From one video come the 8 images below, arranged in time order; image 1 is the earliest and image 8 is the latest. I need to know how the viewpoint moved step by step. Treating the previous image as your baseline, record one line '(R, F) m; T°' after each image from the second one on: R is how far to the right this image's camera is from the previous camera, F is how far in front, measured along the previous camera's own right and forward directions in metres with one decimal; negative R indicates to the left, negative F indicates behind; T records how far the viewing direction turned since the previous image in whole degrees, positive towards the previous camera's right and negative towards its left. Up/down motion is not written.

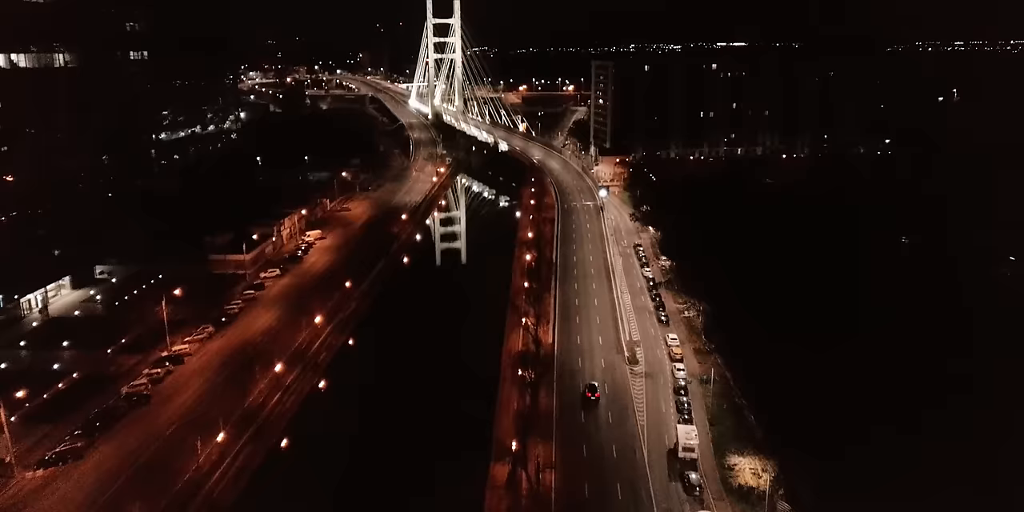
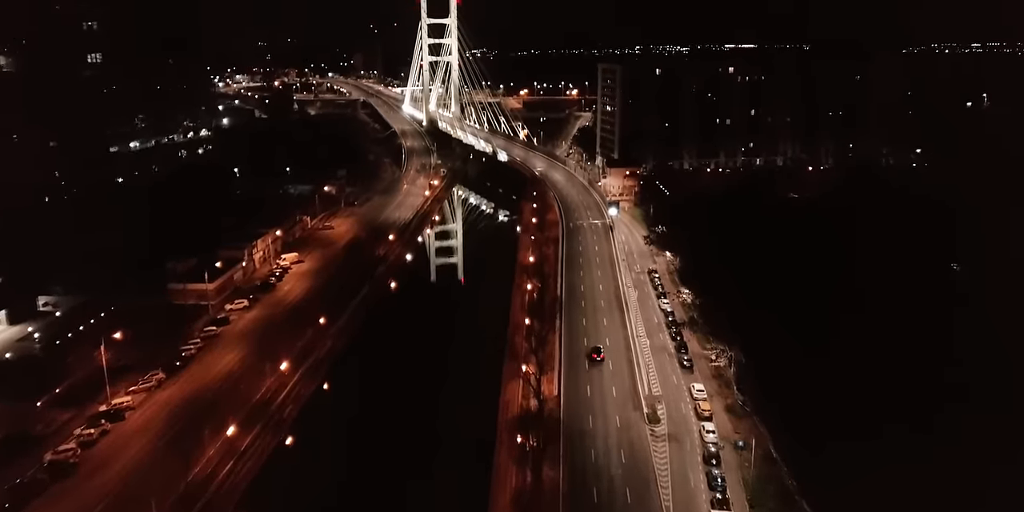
(0.0, +1.5) m; 0°
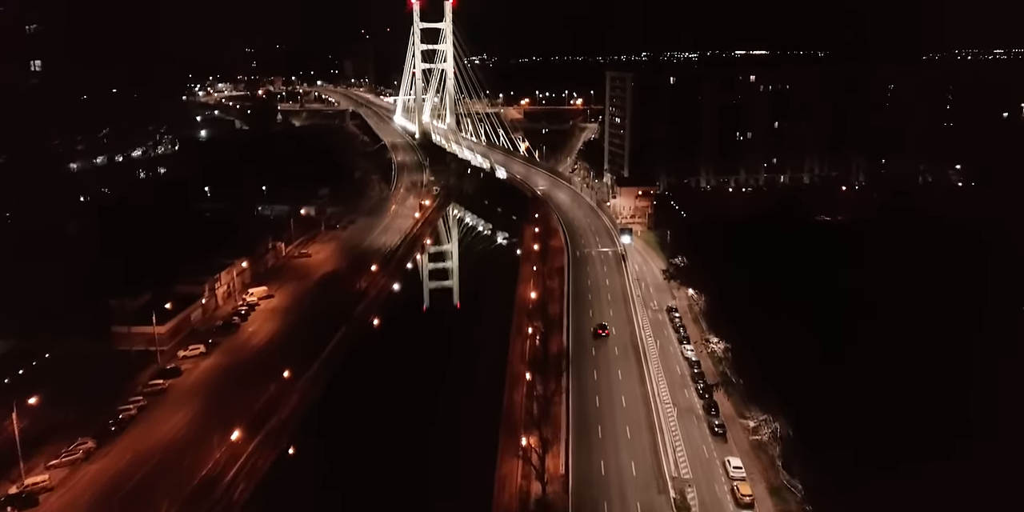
(0.0, +1.5) m; 0°
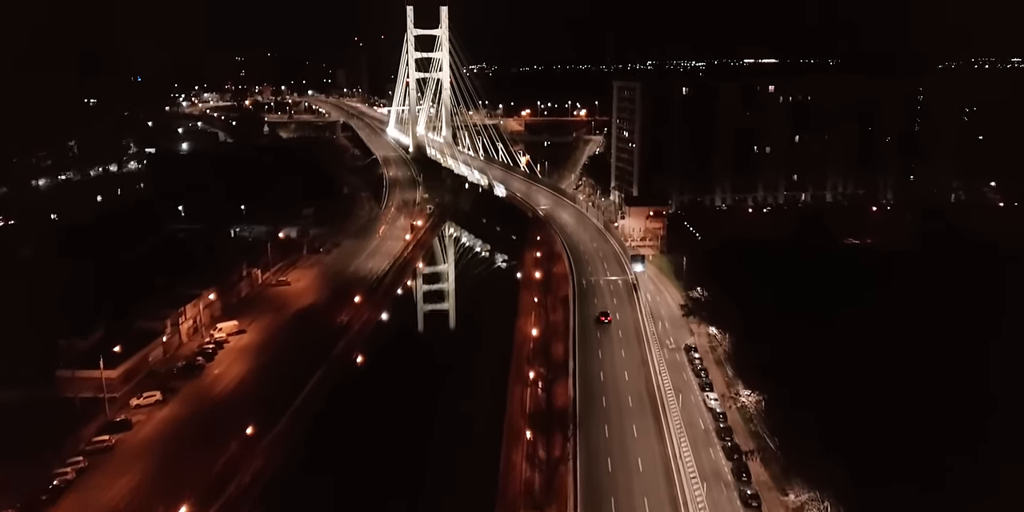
(0.0, +1.1) m; 0°
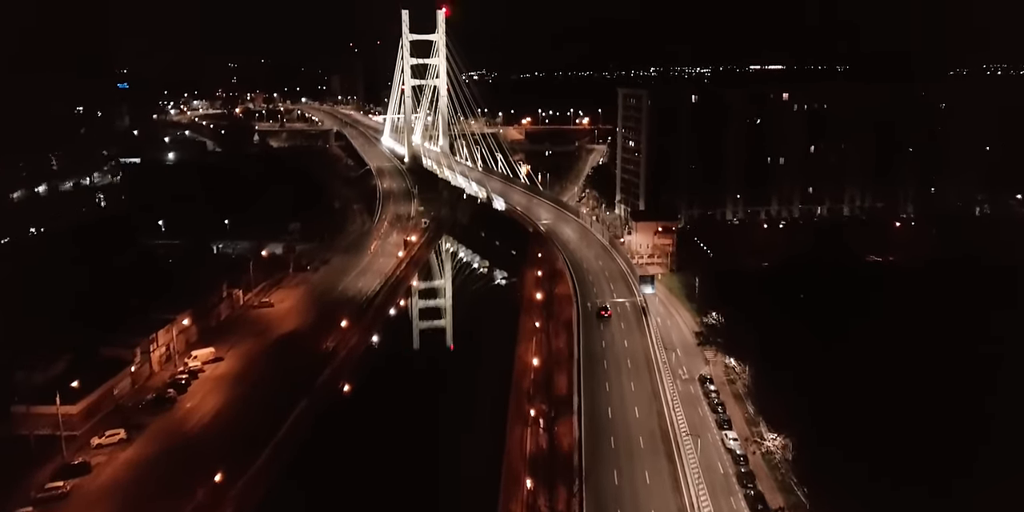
(0.0, +0.8) m; 0°
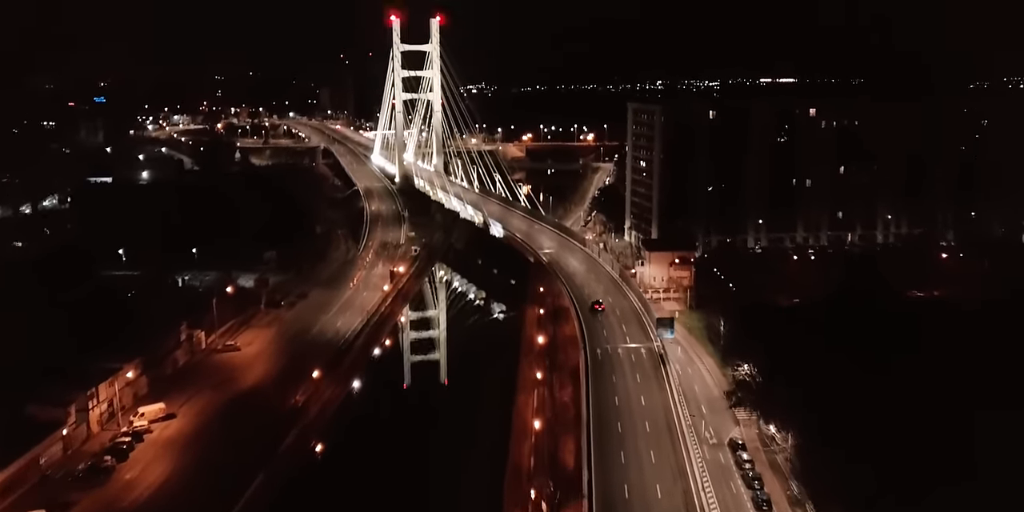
(0.0, +1.2) m; 0°
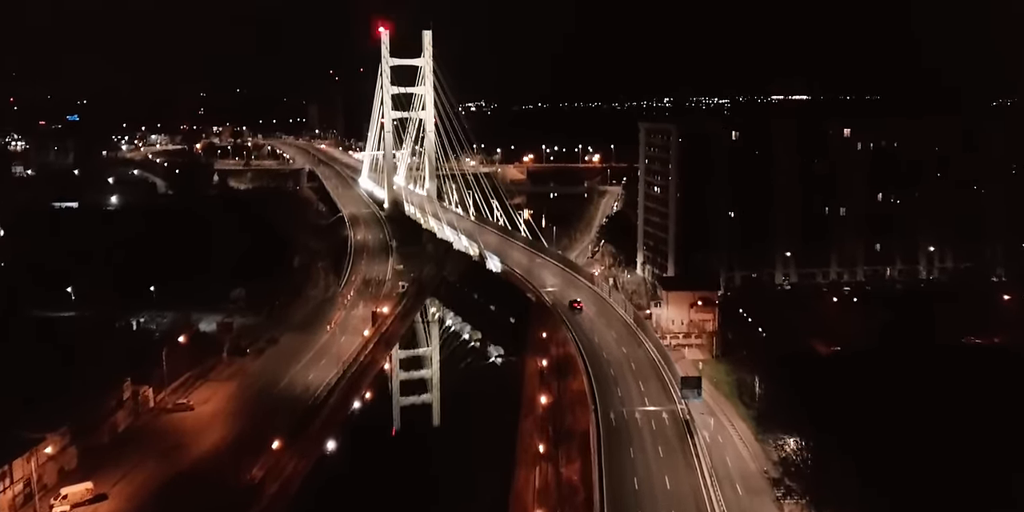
(0.0, +1.3) m; 0°
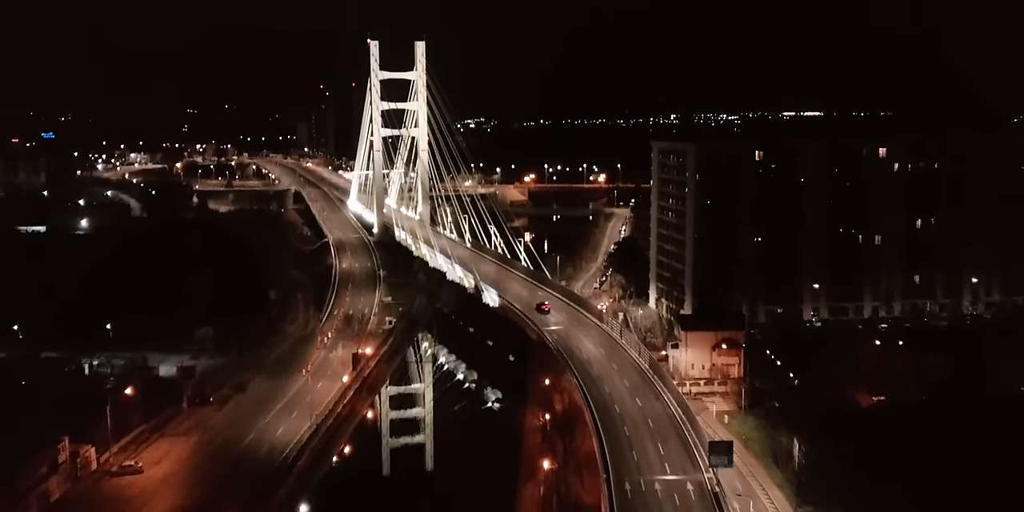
(0.0, +1.1) m; 0°
